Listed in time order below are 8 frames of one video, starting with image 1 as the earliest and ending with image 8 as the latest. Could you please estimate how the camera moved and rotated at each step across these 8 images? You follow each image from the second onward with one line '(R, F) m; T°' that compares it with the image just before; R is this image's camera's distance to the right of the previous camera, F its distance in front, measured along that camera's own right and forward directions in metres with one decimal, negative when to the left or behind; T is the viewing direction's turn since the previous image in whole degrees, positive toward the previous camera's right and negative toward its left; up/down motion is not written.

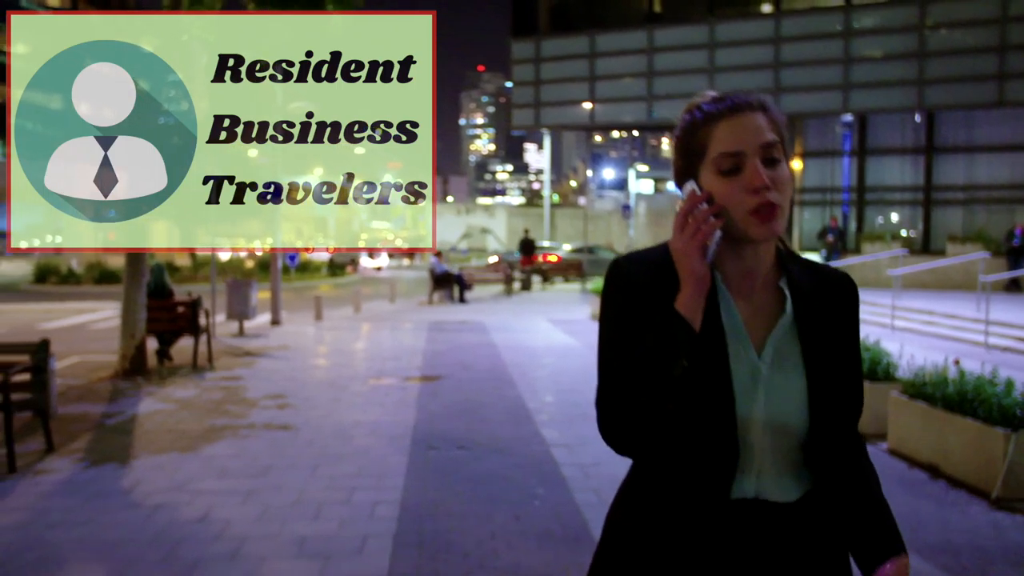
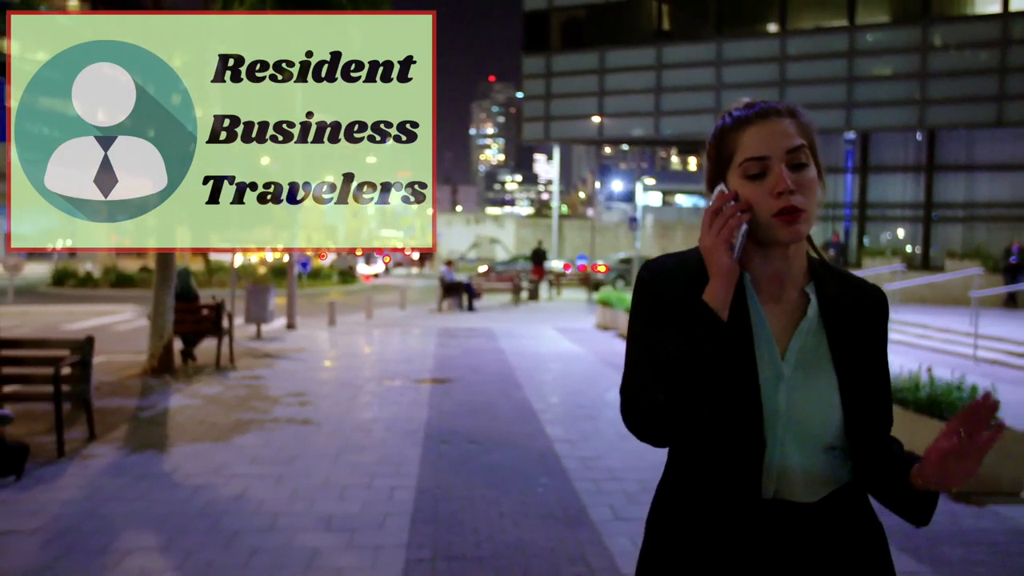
(0.0, -0.6) m; 0°
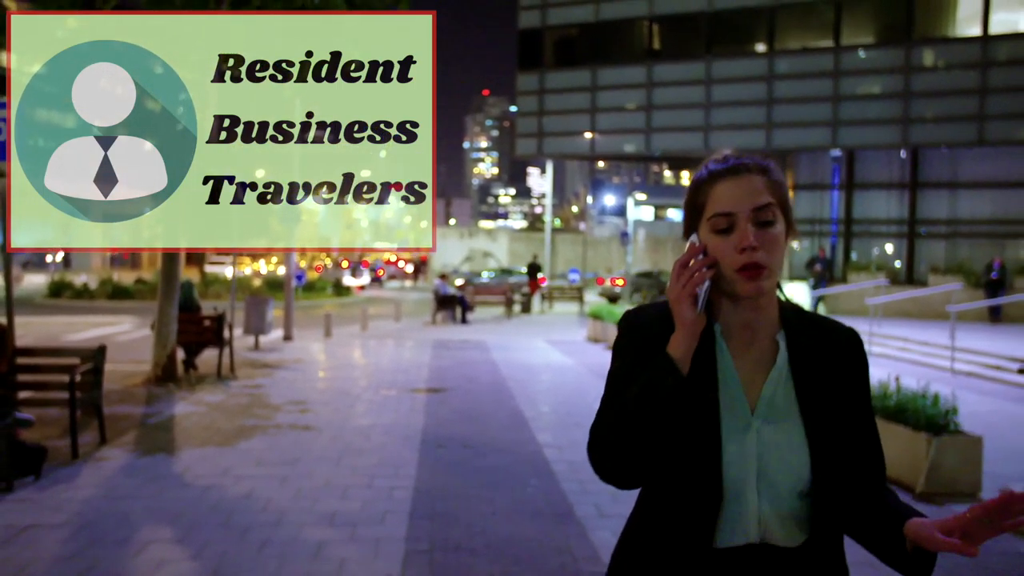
(0.0, -0.4) m; 0°
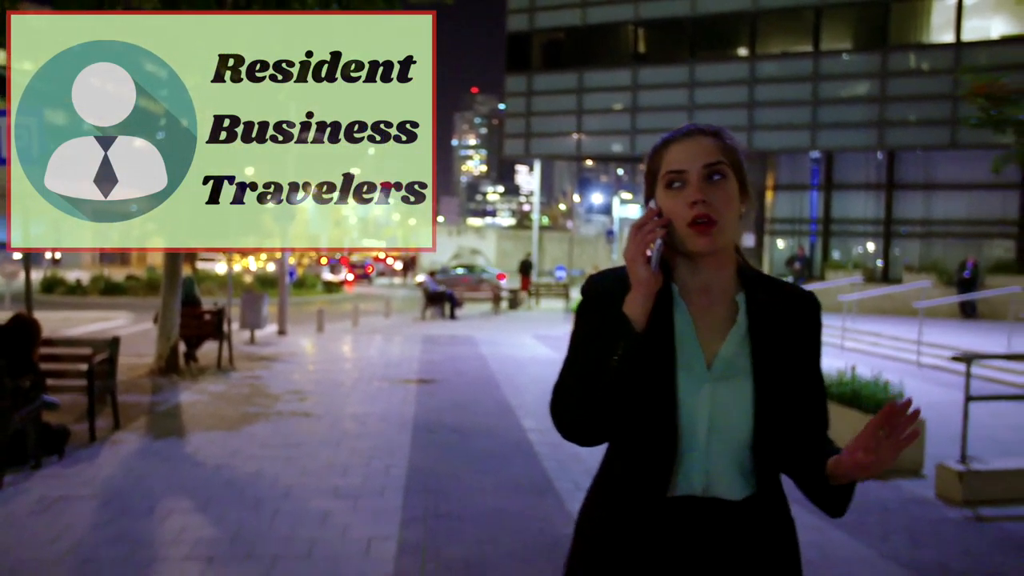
(0.0, -0.6) m; +1°
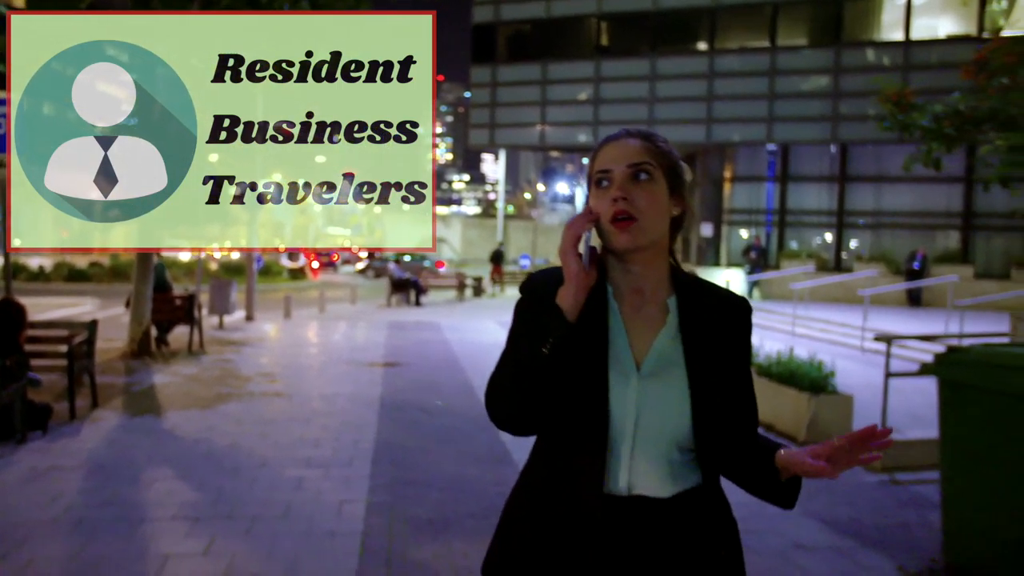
(0.0, -0.5) m; +2°
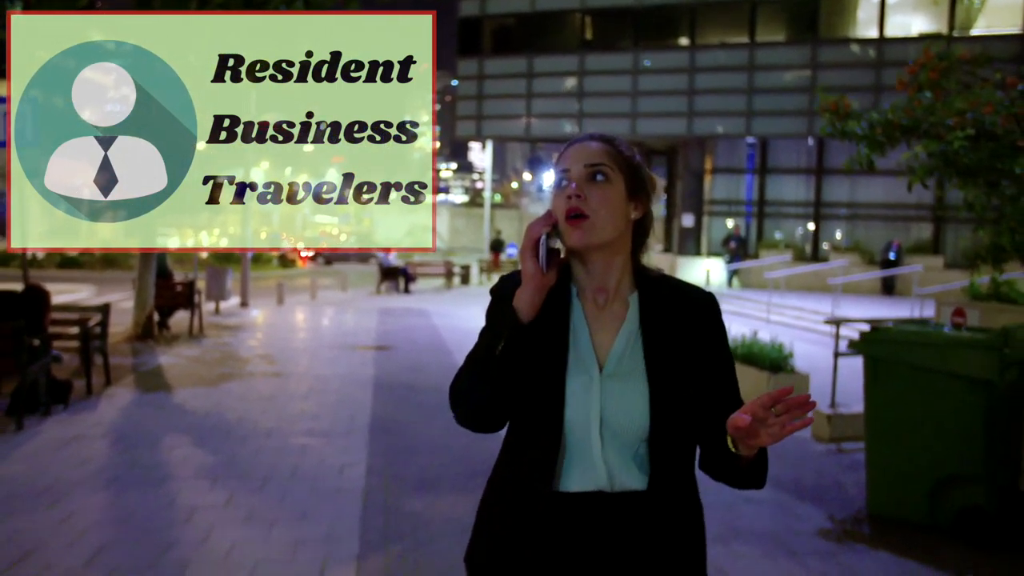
(0.0, -0.7) m; +1°
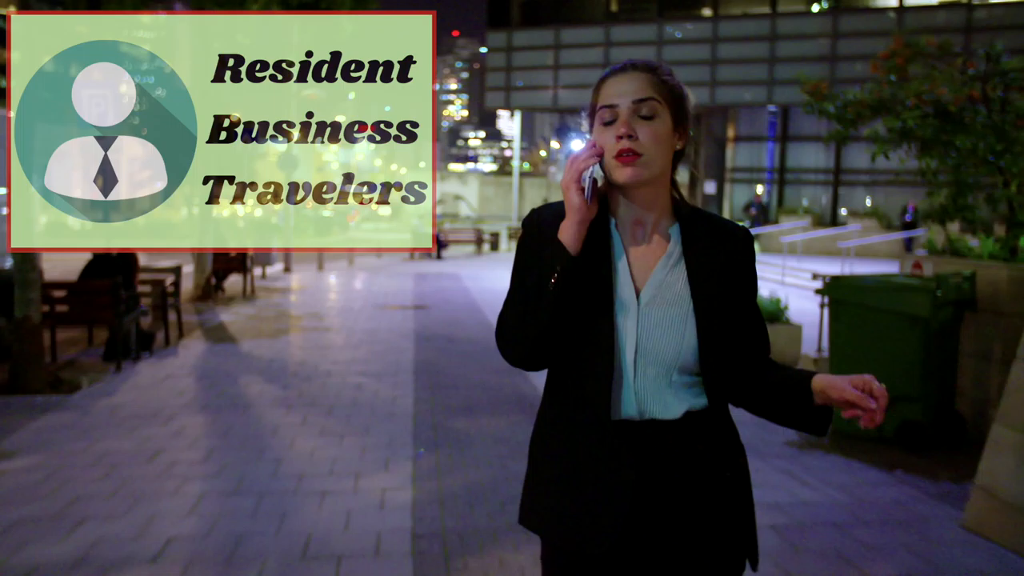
(0.0, -1.1) m; -2°
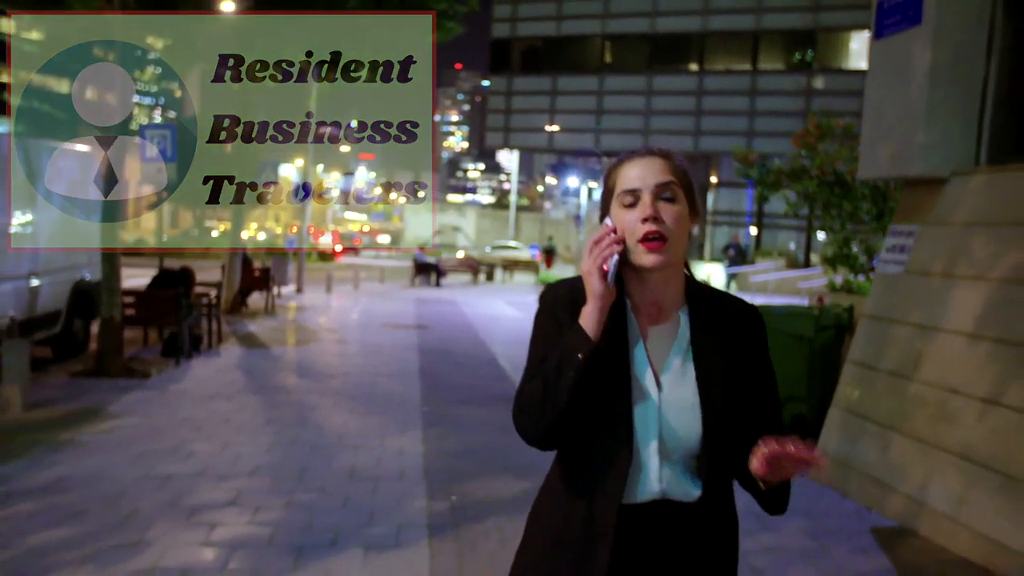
(0.0, -1.9) m; 0°
